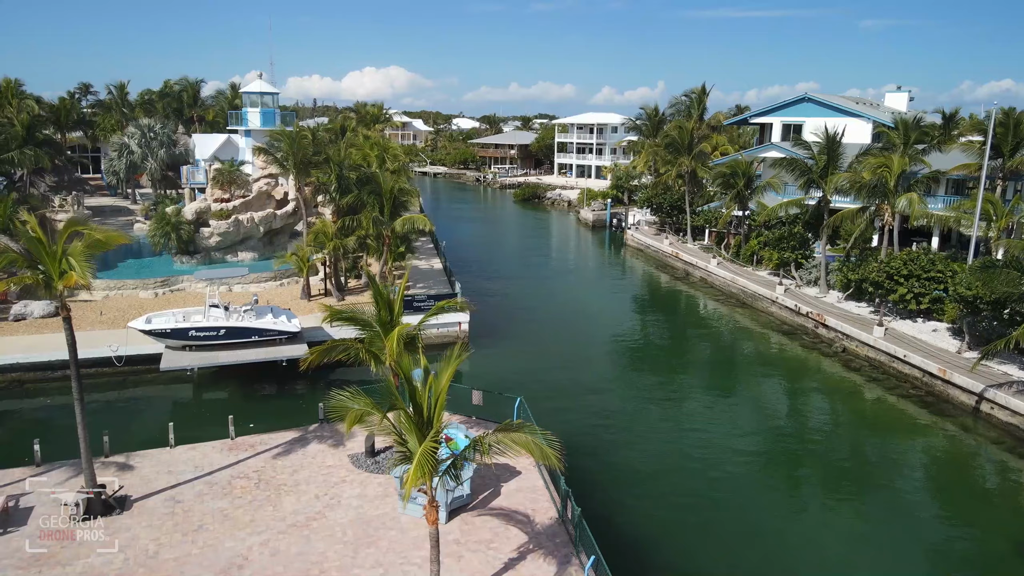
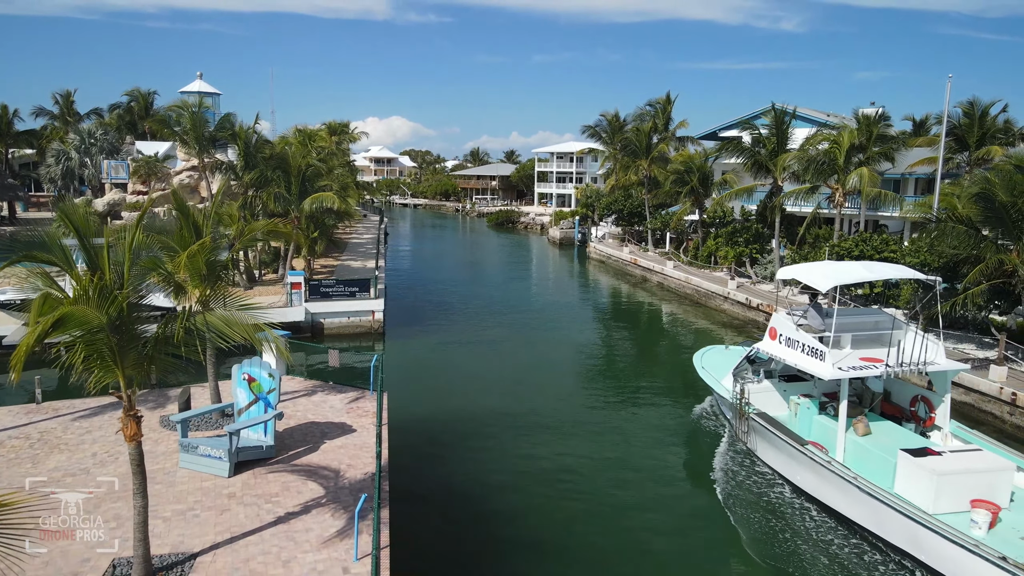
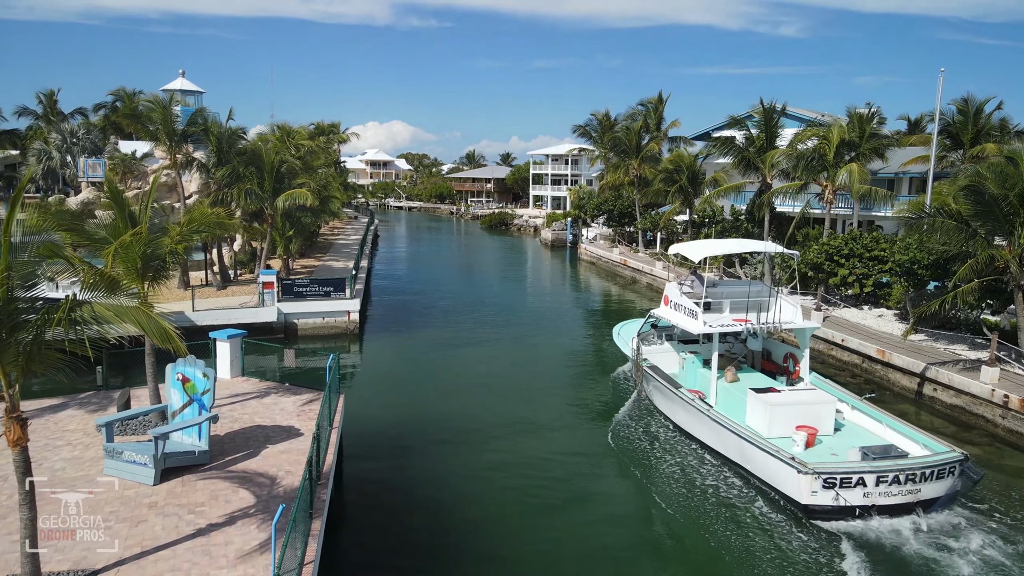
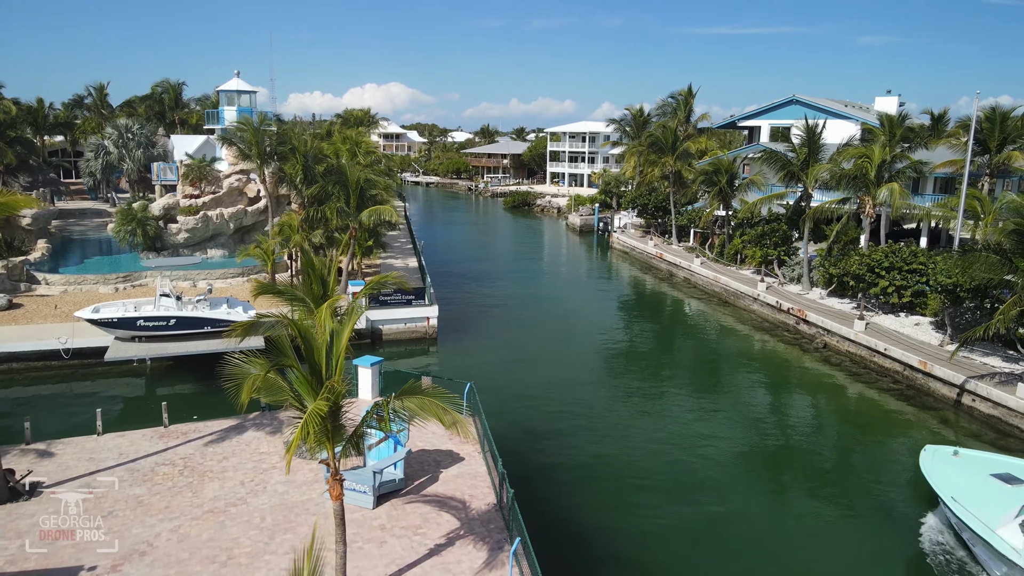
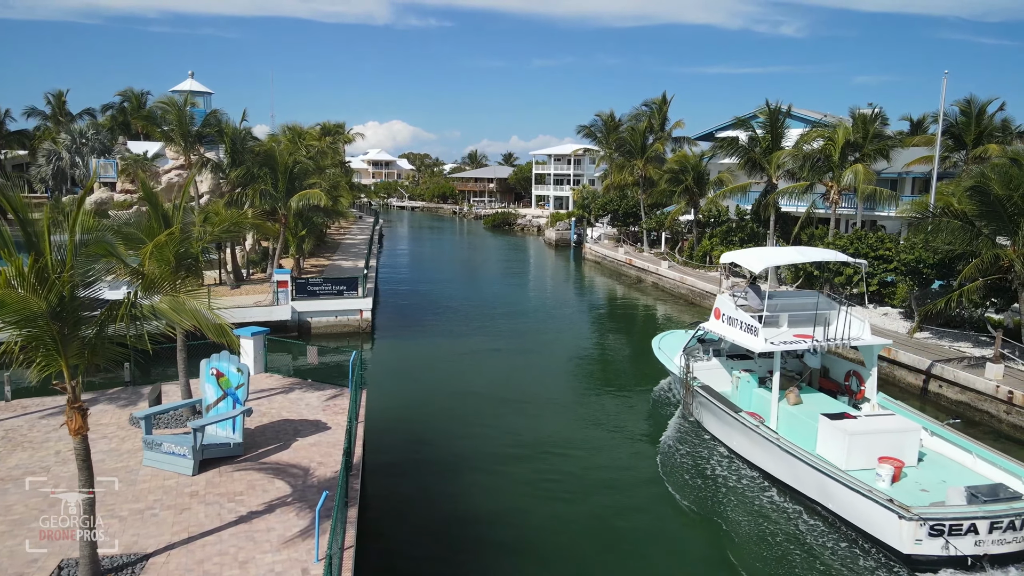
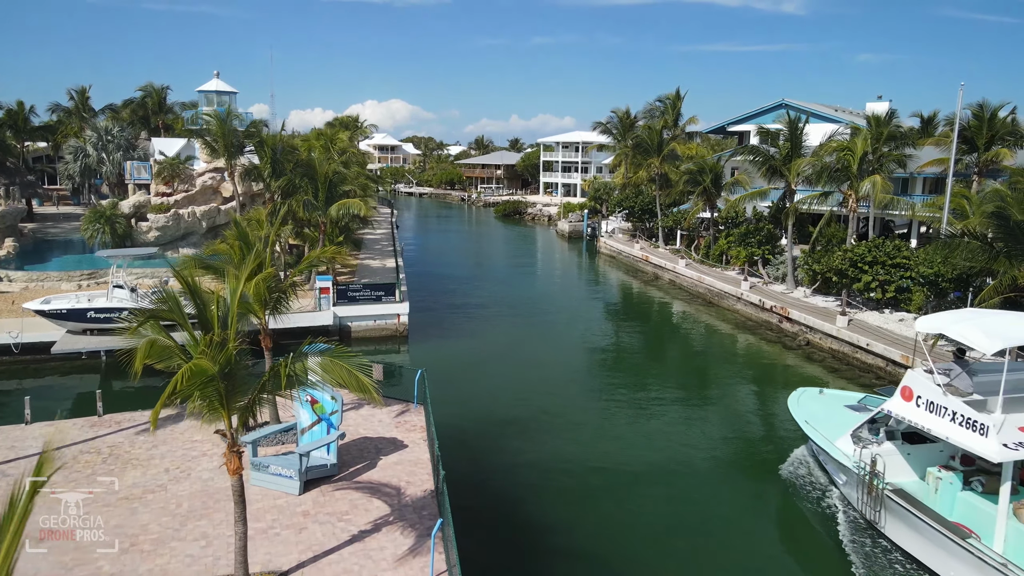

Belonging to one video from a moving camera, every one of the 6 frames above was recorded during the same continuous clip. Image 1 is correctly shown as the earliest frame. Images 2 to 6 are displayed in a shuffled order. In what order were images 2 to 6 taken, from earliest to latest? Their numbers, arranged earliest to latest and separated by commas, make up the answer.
4, 6, 2, 5, 3
